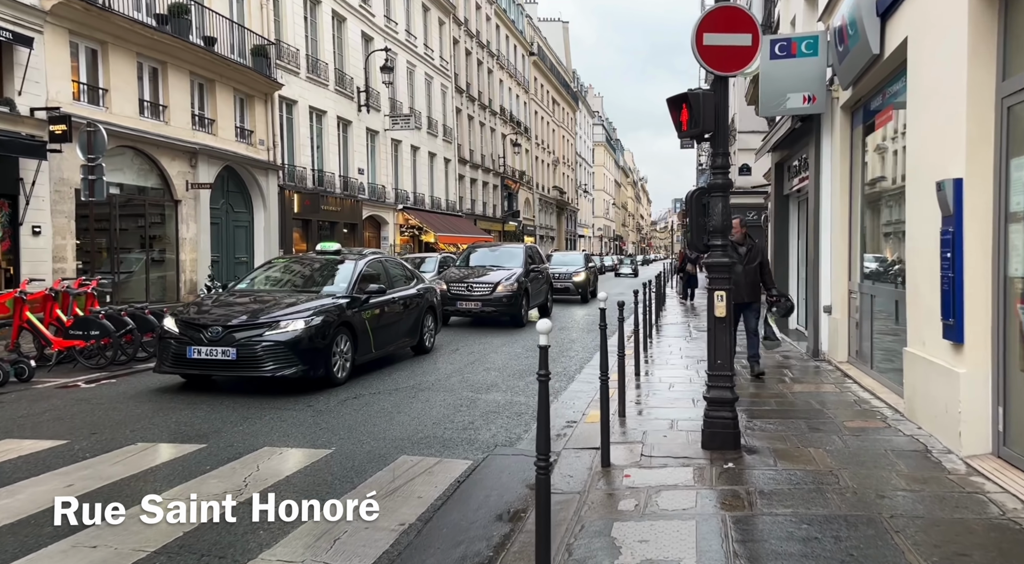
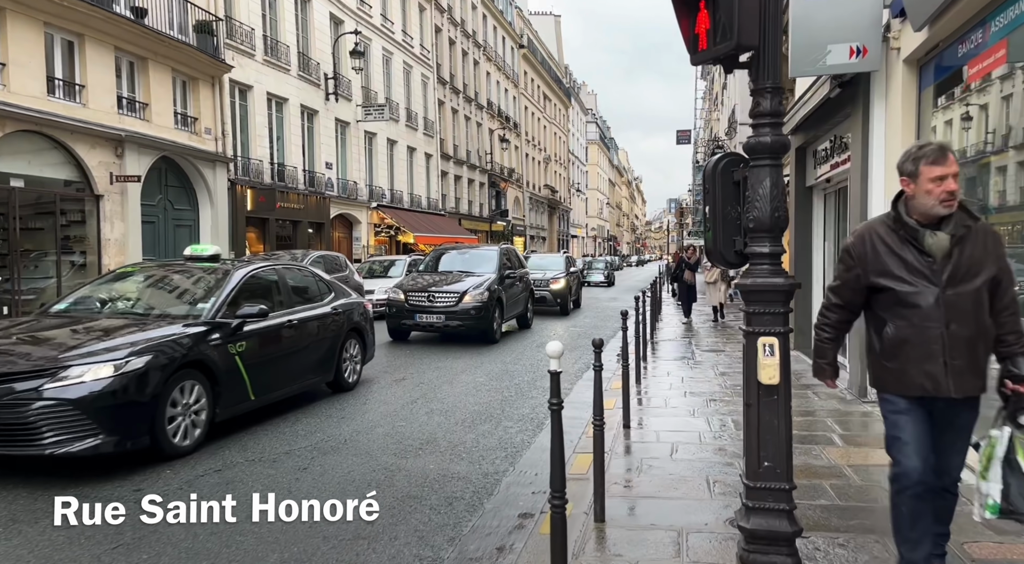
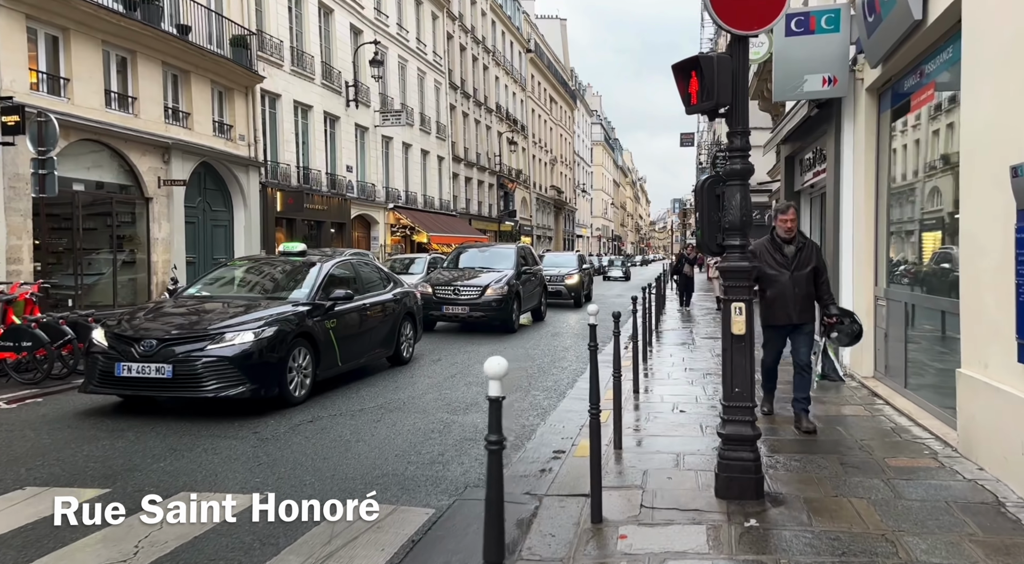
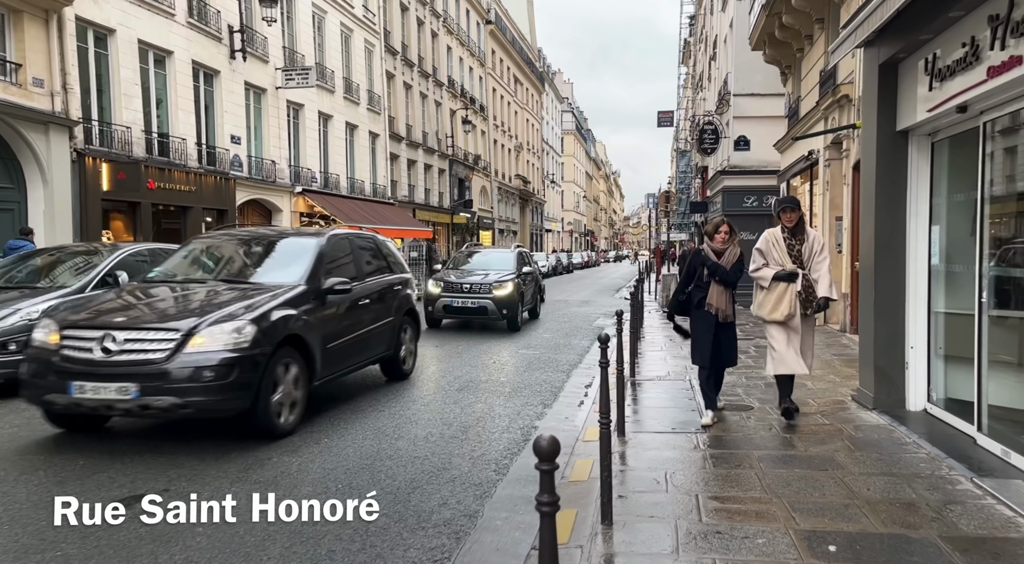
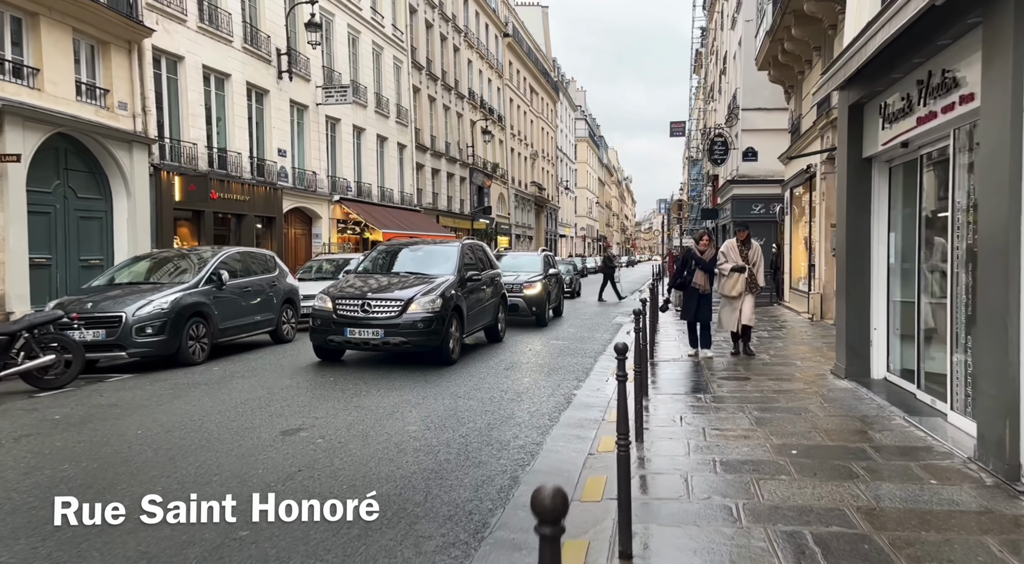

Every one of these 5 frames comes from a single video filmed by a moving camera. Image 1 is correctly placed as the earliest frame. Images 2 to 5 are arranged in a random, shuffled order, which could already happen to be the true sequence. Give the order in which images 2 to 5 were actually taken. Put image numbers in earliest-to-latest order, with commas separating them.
3, 2, 5, 4
